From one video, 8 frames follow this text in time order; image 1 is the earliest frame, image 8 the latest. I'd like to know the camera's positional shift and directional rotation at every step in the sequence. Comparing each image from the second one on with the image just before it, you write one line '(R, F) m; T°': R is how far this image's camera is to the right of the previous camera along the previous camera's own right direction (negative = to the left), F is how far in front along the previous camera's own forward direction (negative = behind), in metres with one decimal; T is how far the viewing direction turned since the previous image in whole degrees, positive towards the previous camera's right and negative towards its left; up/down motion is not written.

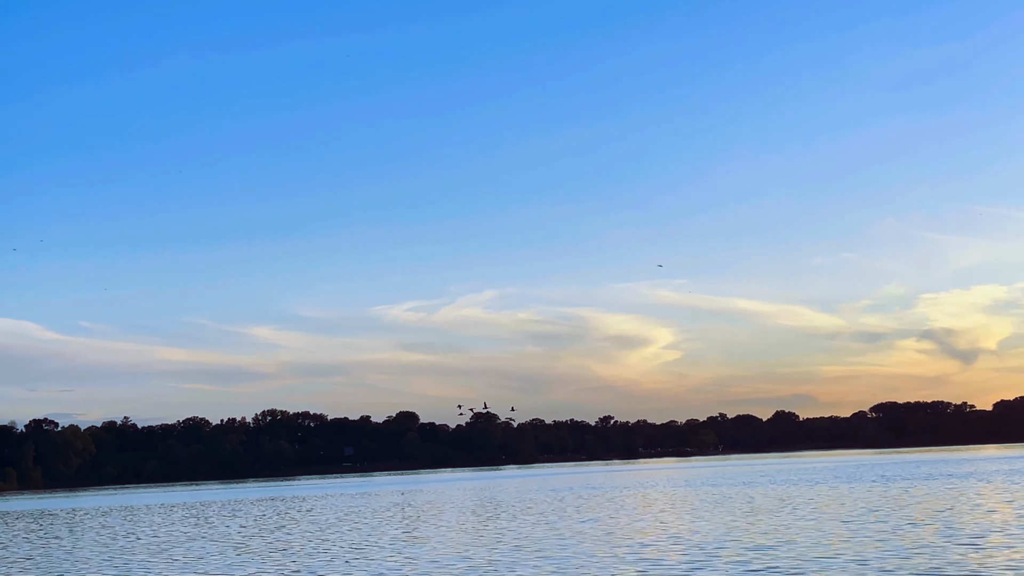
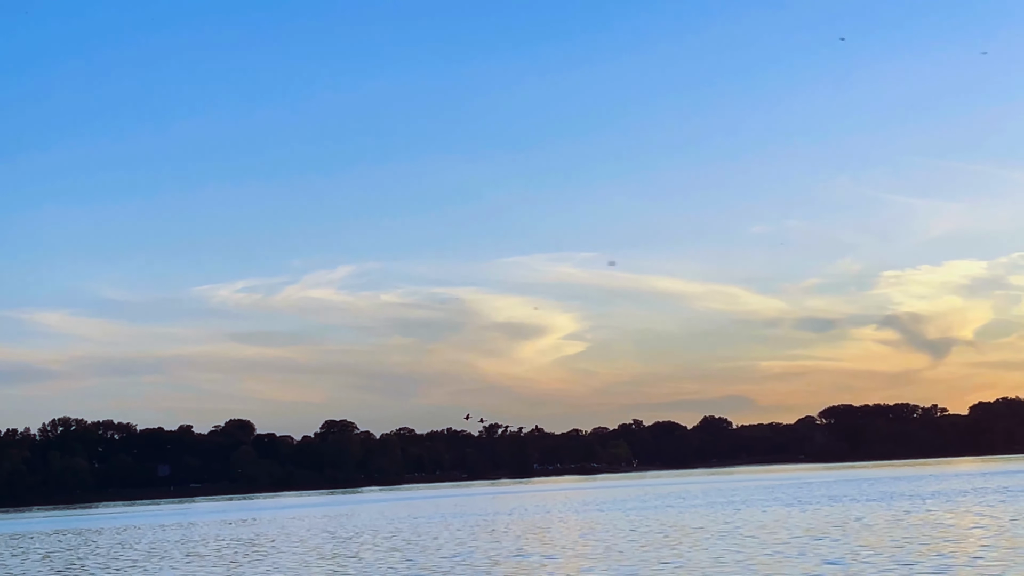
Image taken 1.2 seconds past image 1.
(+7.2, +35.6) m; +2°
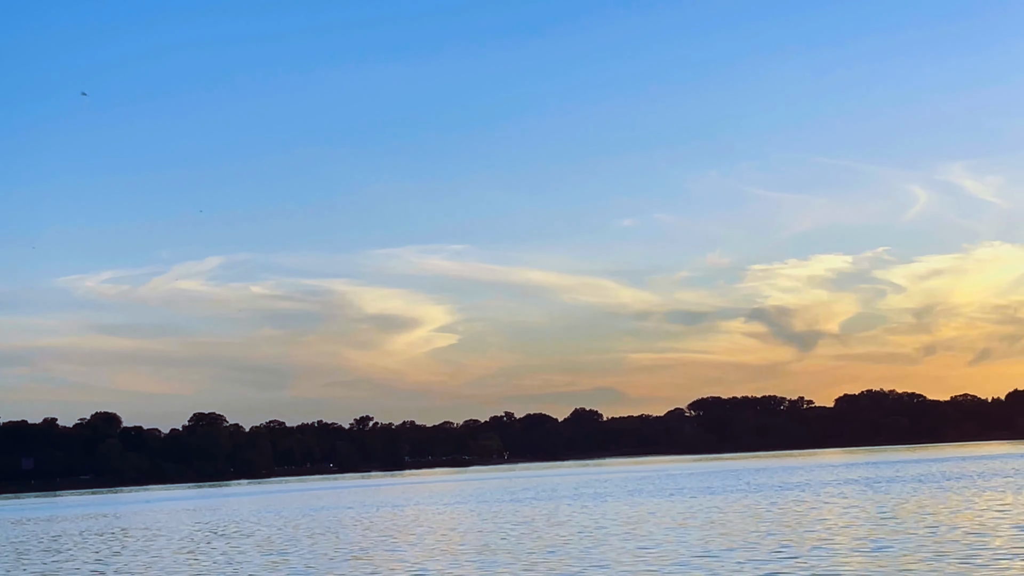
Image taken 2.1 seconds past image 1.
(+0.2, +0.1) m; +4°
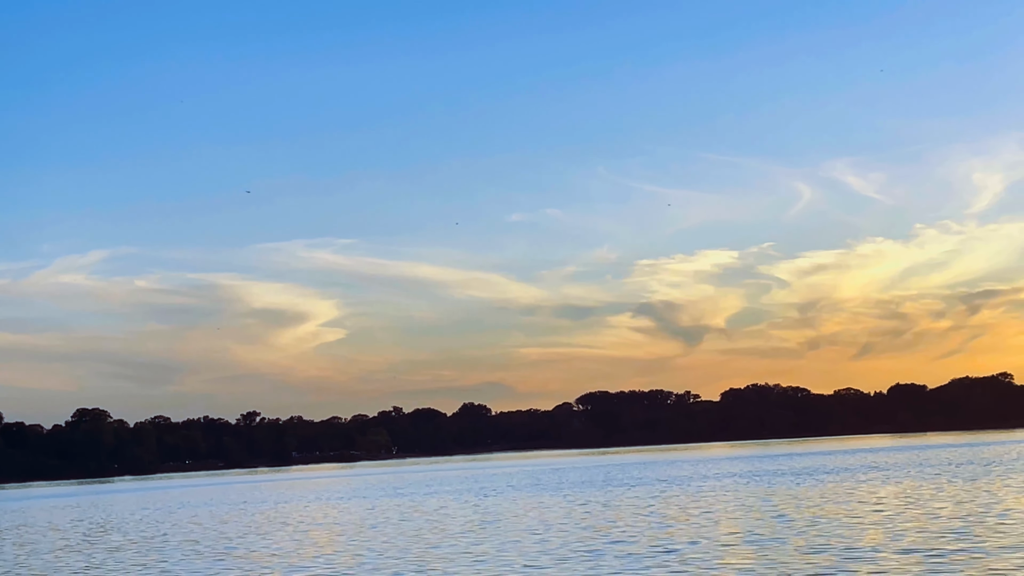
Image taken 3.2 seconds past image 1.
(+0.1, 0.0) m; +4°
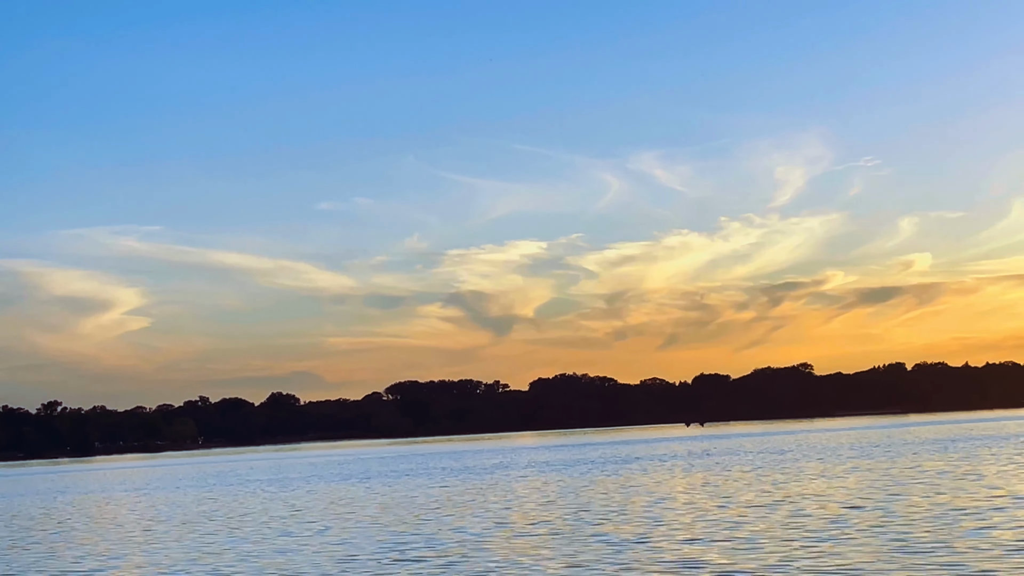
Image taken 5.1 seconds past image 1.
(0.0, +0.1) m; +6°
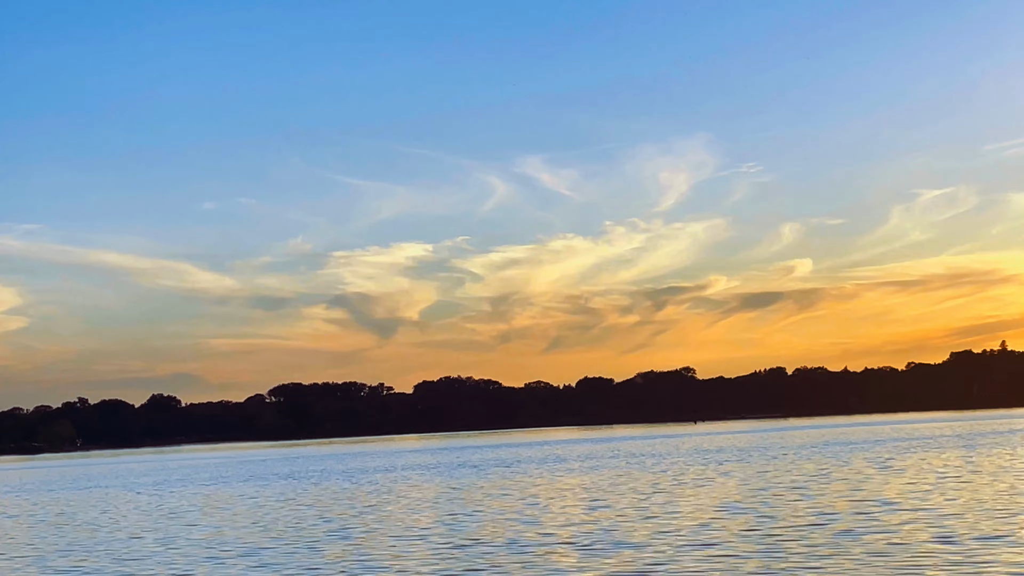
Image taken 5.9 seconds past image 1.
(0.0, +0.1) m; +4°
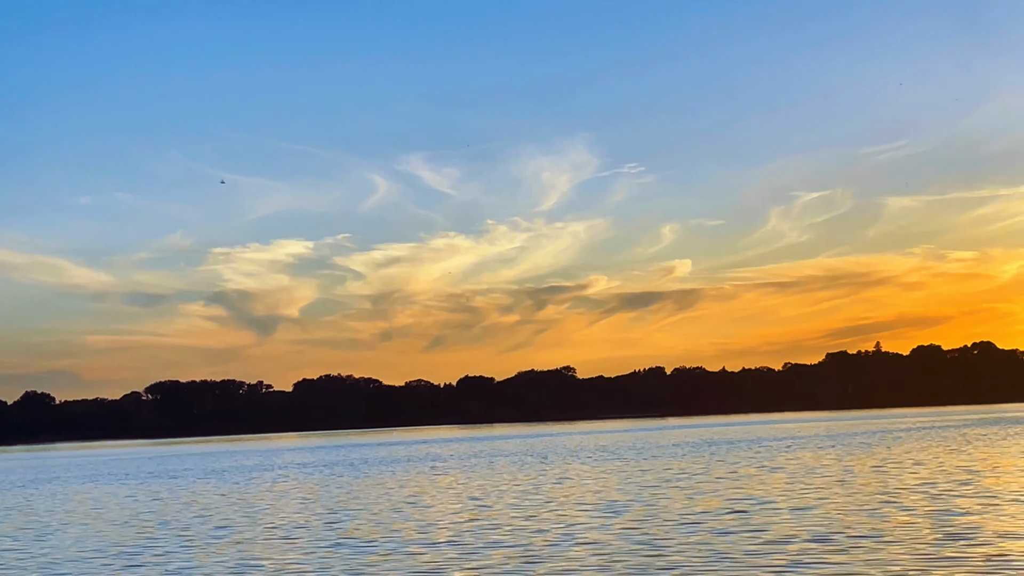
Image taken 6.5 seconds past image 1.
(+4.2, -15.6) m; +4°
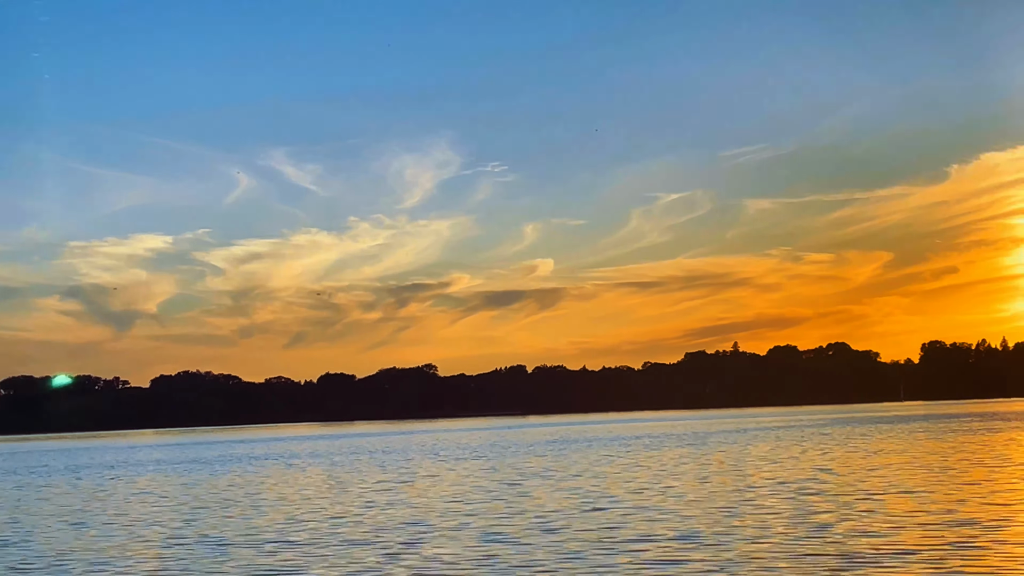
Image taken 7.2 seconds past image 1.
(+7.6, -30.4) m; +4°
